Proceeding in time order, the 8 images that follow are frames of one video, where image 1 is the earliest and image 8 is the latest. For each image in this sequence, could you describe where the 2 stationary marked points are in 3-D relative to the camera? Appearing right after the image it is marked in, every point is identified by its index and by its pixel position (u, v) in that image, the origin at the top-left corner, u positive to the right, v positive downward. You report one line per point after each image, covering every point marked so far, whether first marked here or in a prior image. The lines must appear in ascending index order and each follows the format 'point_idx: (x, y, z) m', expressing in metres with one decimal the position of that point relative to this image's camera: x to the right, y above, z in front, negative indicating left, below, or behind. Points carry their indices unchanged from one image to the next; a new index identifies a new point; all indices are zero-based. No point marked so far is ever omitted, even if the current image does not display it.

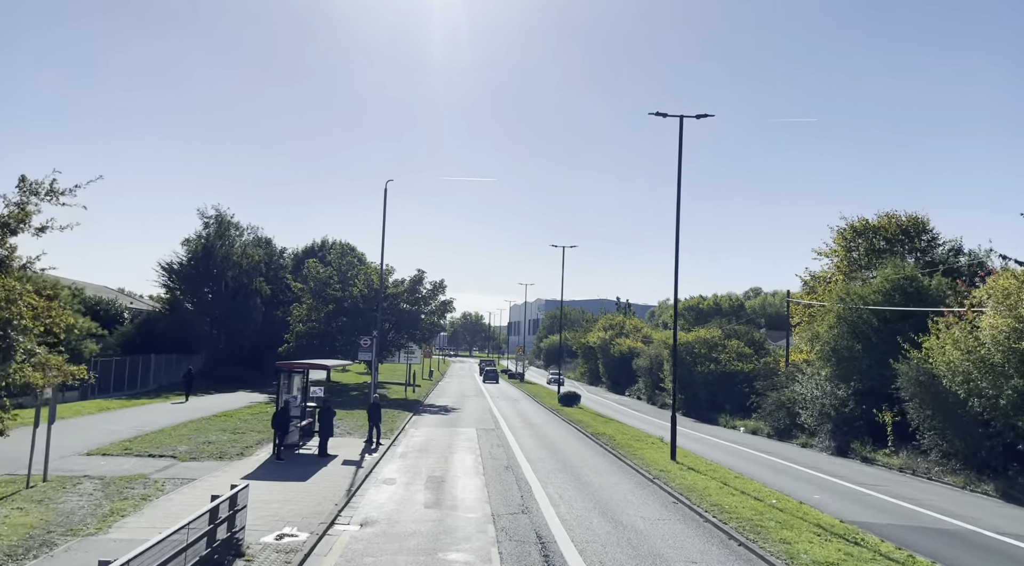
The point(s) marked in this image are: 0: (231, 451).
0: (-7.7, -4.6, +19.0) m
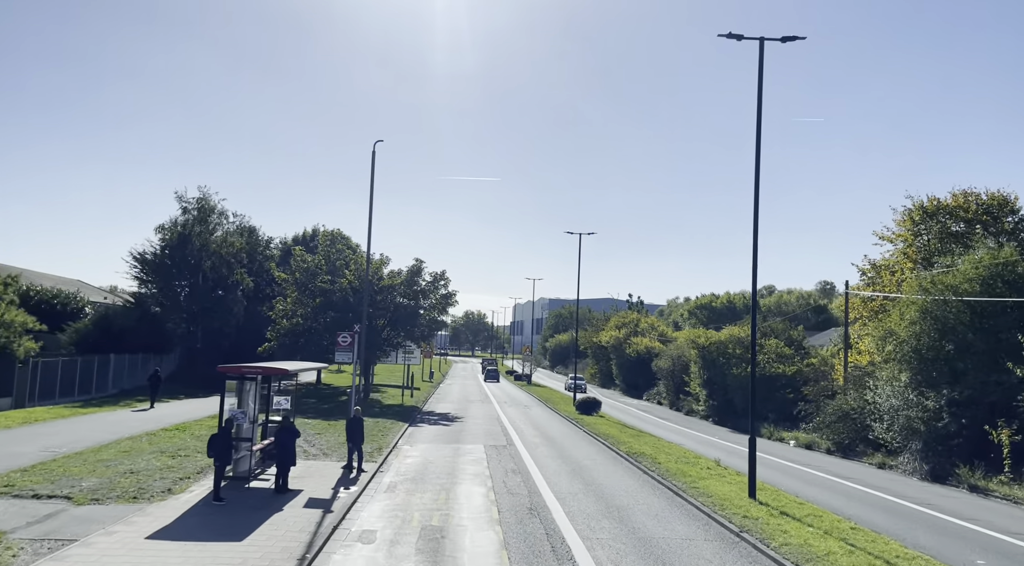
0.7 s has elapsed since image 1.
0: (-7.1, -4.1, +14.0) m
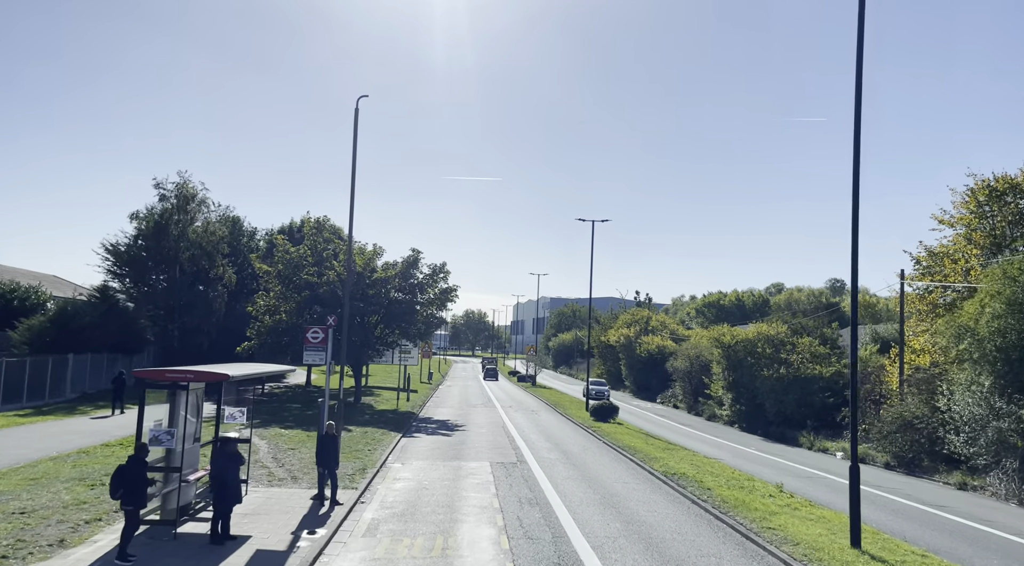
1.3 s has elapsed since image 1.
0: (-6.8, -3.7, +10.2) m
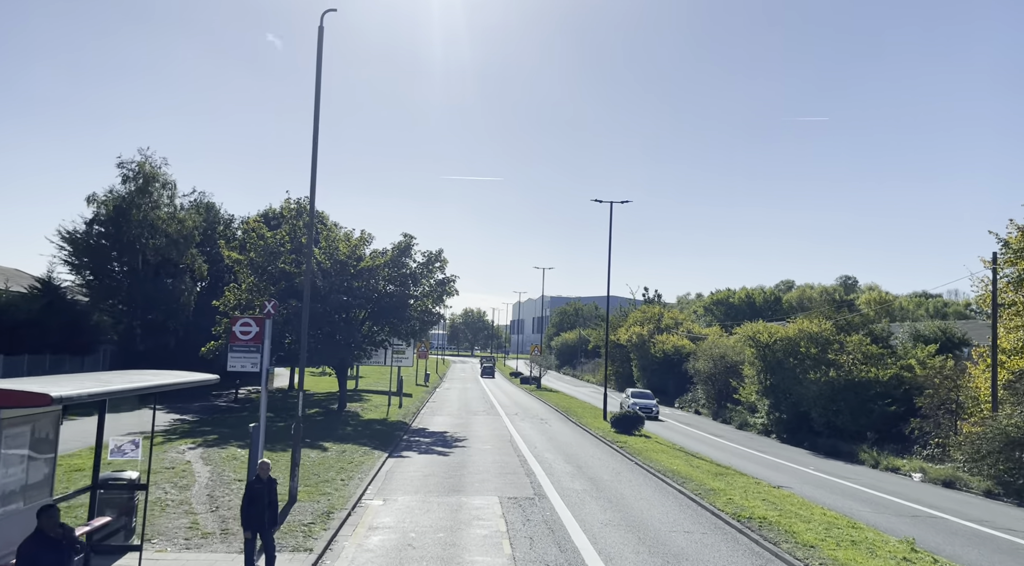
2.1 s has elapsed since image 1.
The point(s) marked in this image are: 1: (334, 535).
0: (-6.5, -3.3, +5.5) m
1: (-3.0, -4.3, +12.0) m
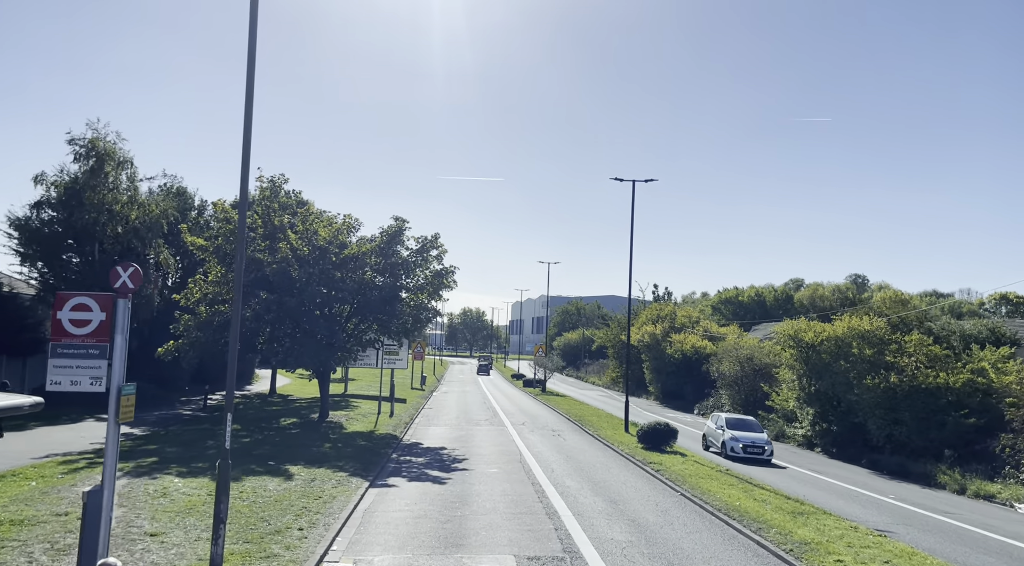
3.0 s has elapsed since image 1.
0: (-6.1, -2.9, +1.3) m
1: (-2.7, -3.9, +7.7) m
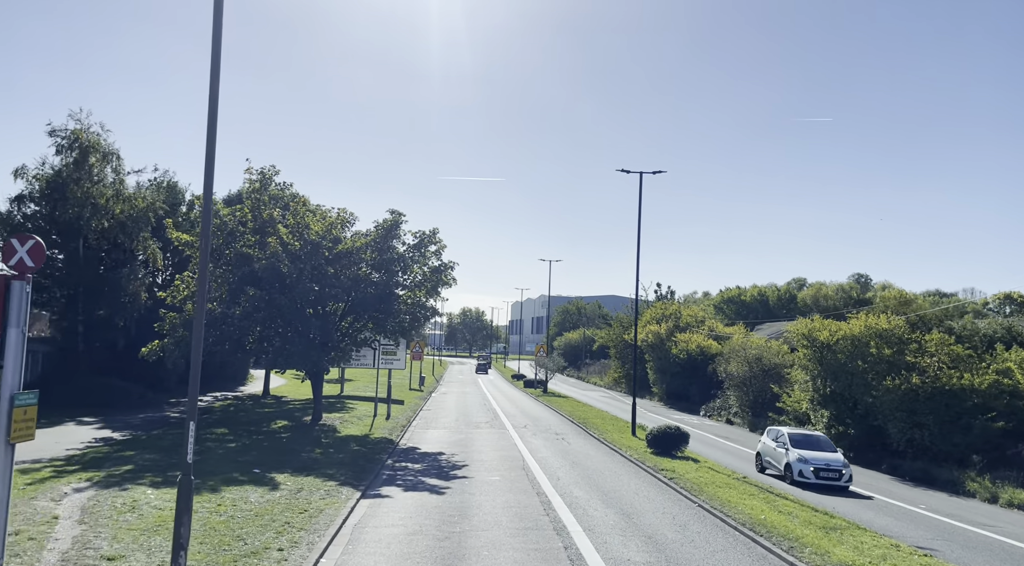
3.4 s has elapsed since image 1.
0: (-6.0, -2.8, 0.0) m
1: (-2.6, -3.8, +6.5) m
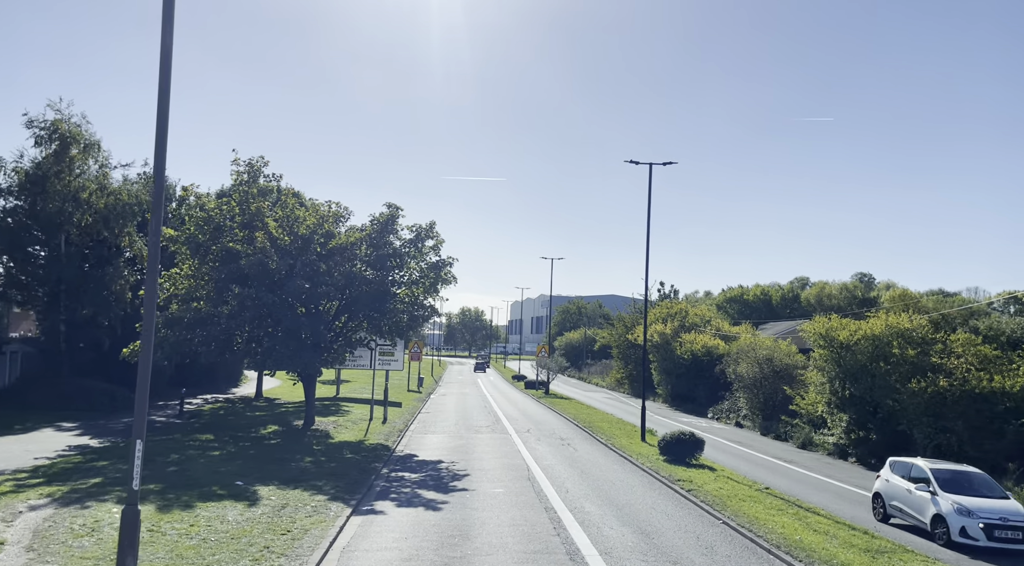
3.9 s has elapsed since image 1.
0: (-5.9, -2.7, -1.4) m
1: (-2.4, -3.7, +5.1) m
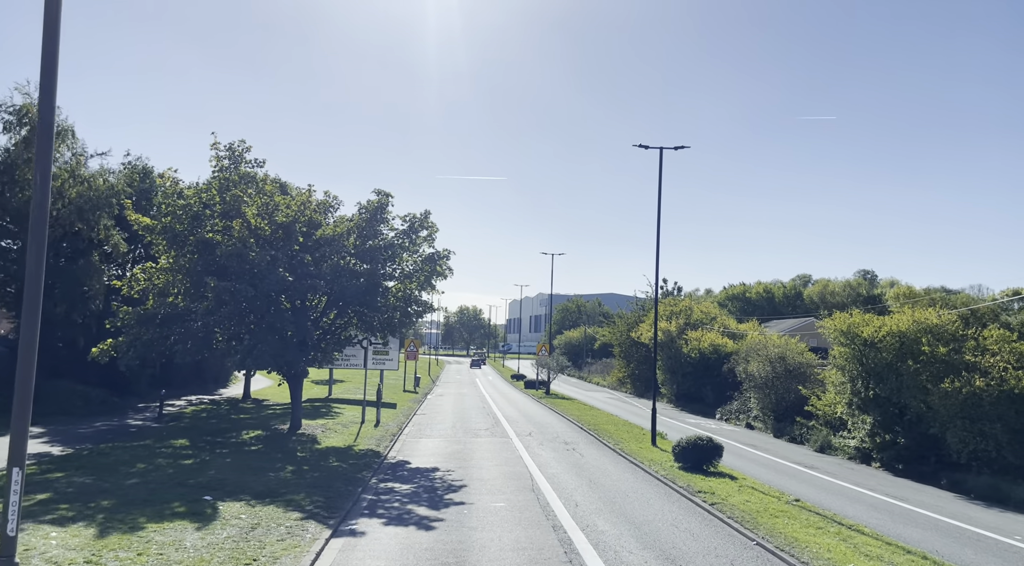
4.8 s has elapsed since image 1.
0: (-5.8, -2.5, -3.1) m
1: (-2.4, -3.5, +3.3) m
